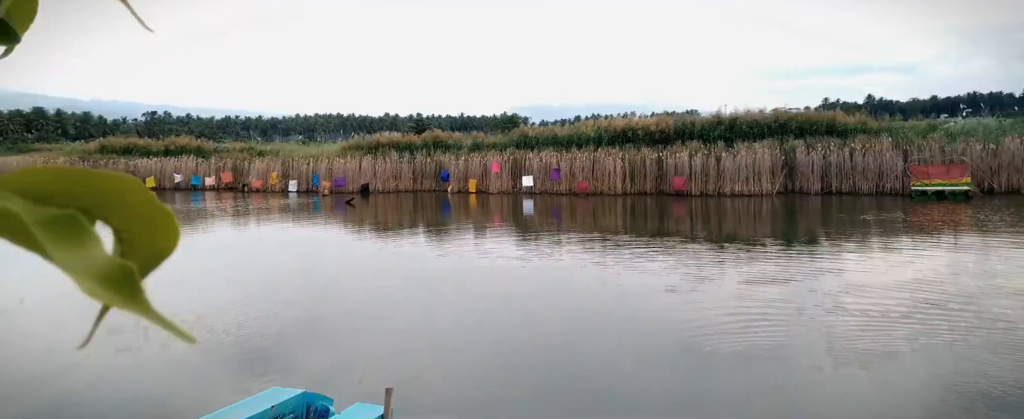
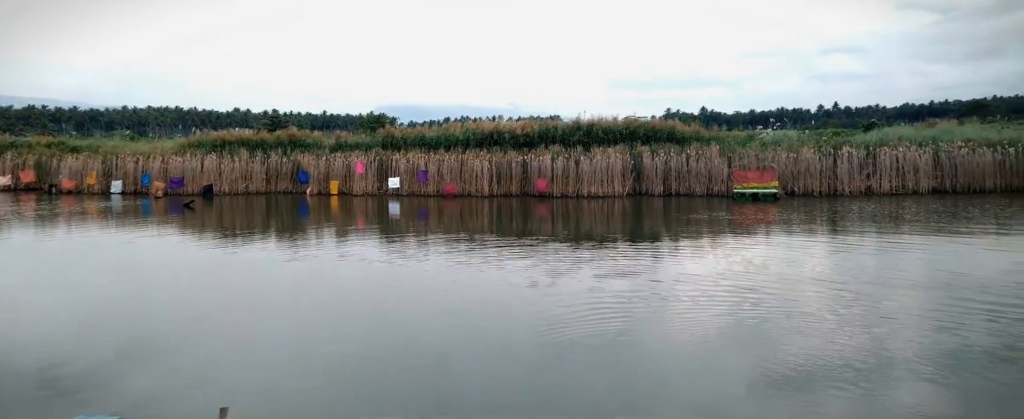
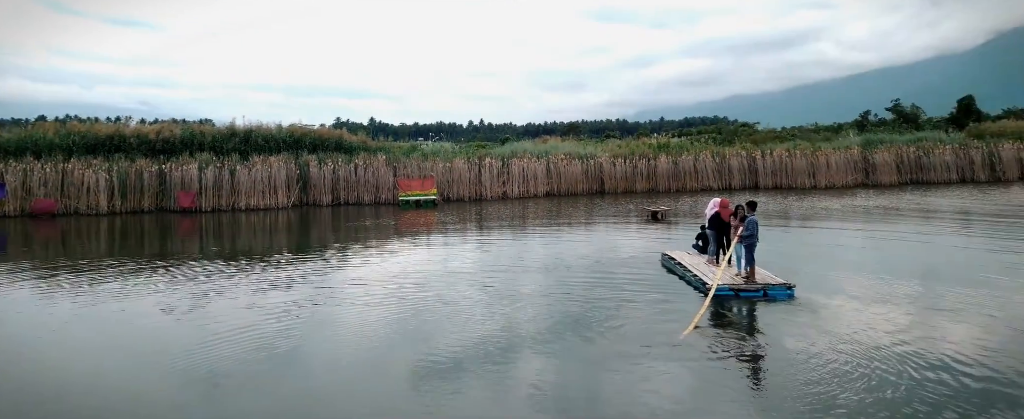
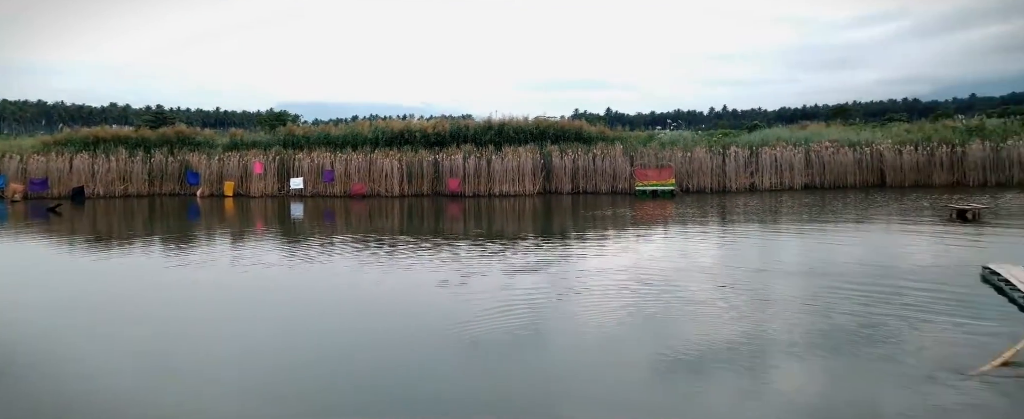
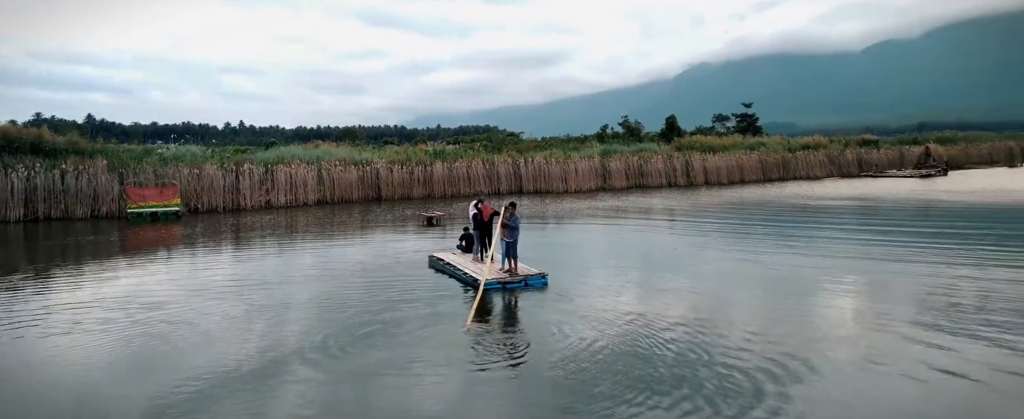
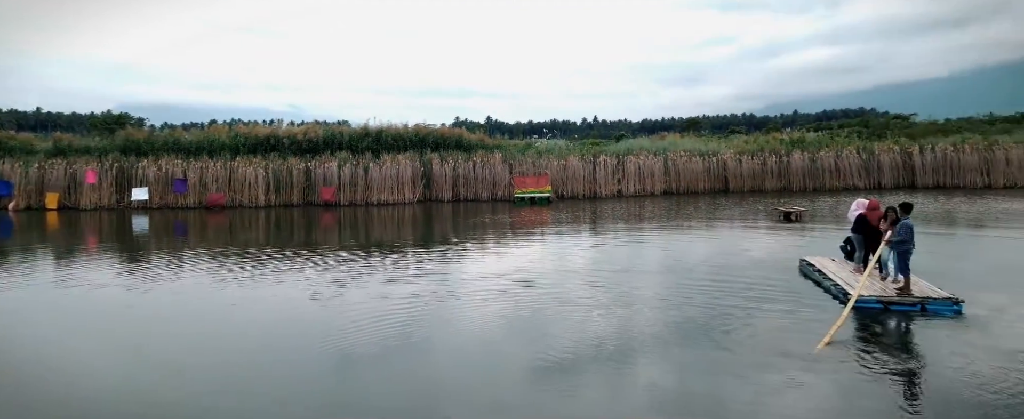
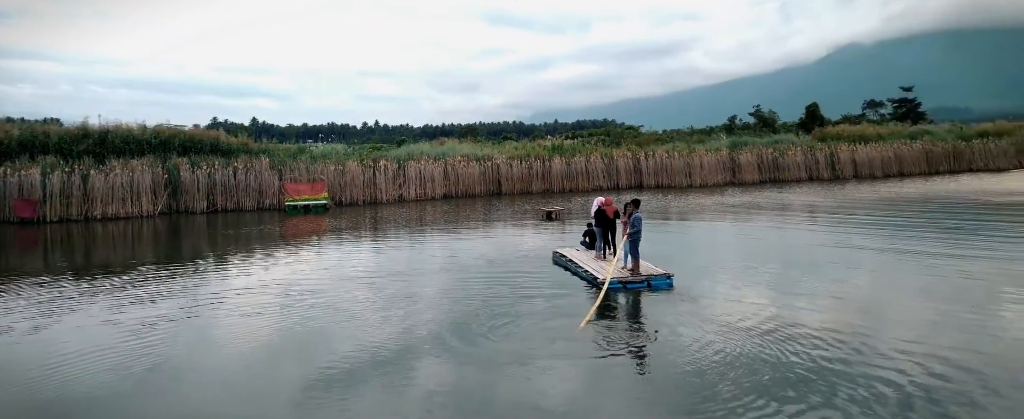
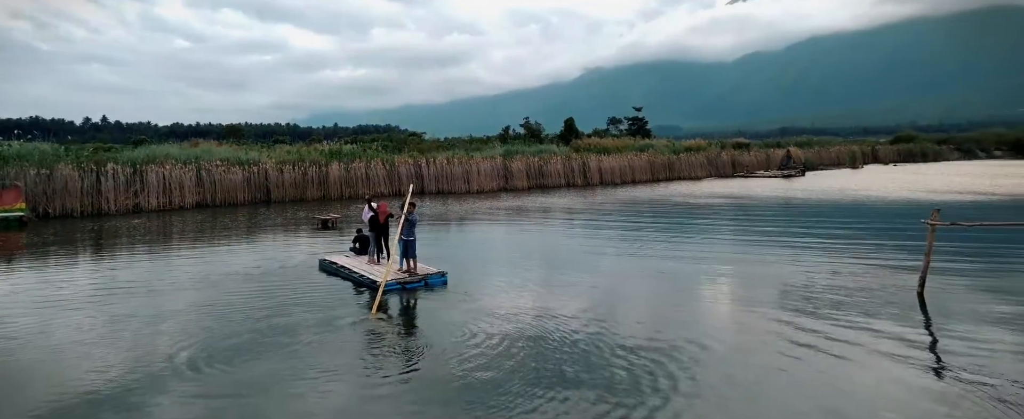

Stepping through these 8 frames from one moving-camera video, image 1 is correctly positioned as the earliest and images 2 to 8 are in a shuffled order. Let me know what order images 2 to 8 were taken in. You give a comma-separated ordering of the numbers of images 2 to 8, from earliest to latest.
2, 4, 6, 3, 7, 5, 8
